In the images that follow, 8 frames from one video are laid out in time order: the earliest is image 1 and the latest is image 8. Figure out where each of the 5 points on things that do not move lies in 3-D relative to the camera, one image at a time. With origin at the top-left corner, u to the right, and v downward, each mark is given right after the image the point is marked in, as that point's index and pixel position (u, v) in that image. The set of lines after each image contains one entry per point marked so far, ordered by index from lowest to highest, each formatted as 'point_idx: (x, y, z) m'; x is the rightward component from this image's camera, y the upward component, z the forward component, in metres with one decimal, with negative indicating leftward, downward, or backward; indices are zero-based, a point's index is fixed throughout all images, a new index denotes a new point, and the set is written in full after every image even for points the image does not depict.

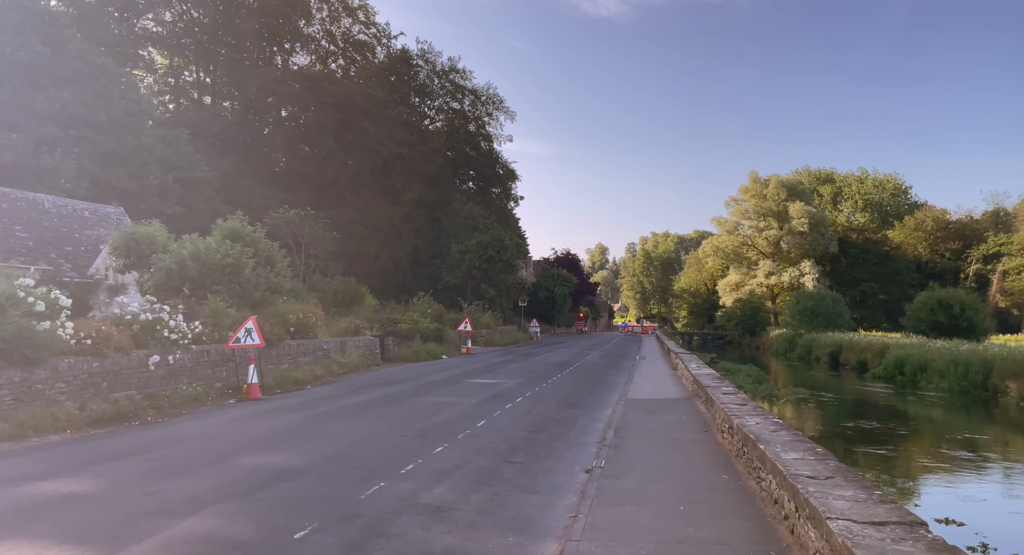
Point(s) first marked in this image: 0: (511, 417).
0: (0.0, -2.2, +10.4) m
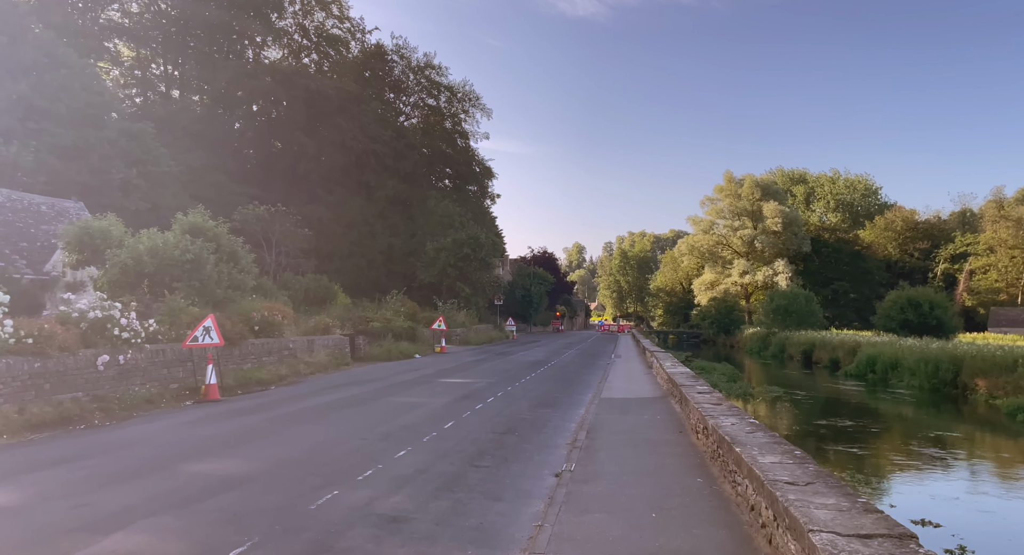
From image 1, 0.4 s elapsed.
0: (-0.5, -2.1, +10.1) m
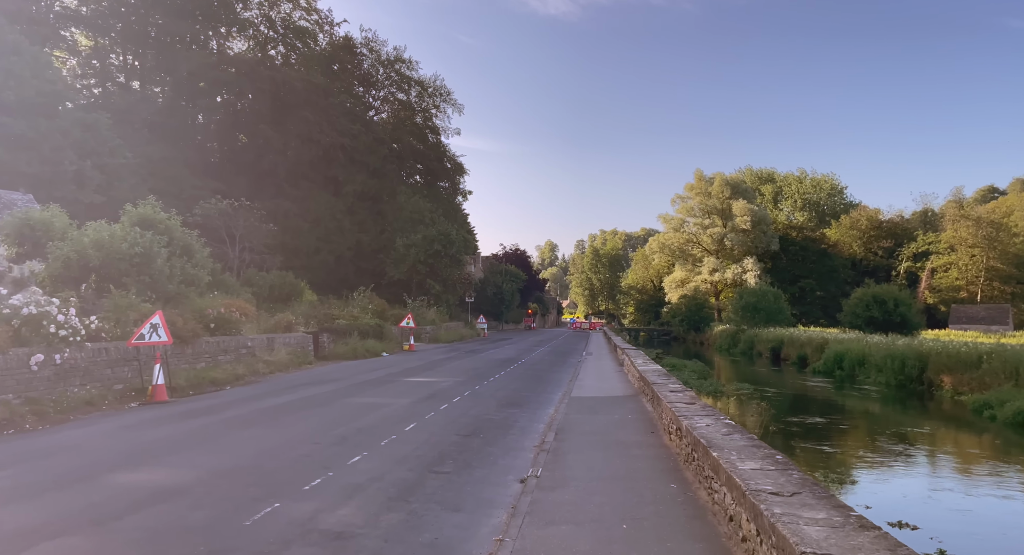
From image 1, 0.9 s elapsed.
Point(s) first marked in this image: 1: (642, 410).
0: (-1.0, -2.0, +9.6) m
1: (+2.0, -2.1, +10.4) m
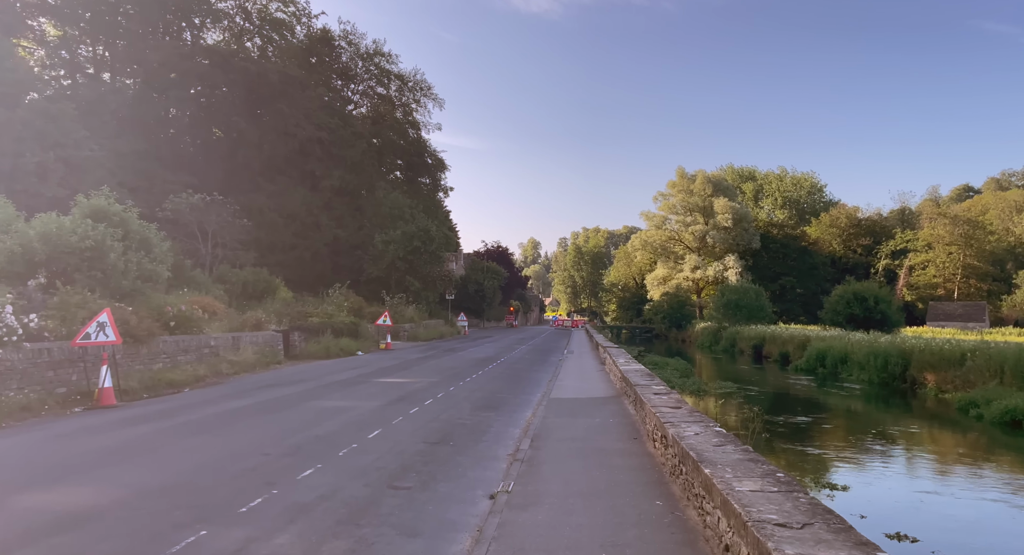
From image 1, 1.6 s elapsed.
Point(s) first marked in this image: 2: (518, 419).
0: (-1.3, -2.0, +8.9) m
1: (+1.7, -2.0, +9.8) m
2: (+0.1, -2.1, +9.8) m
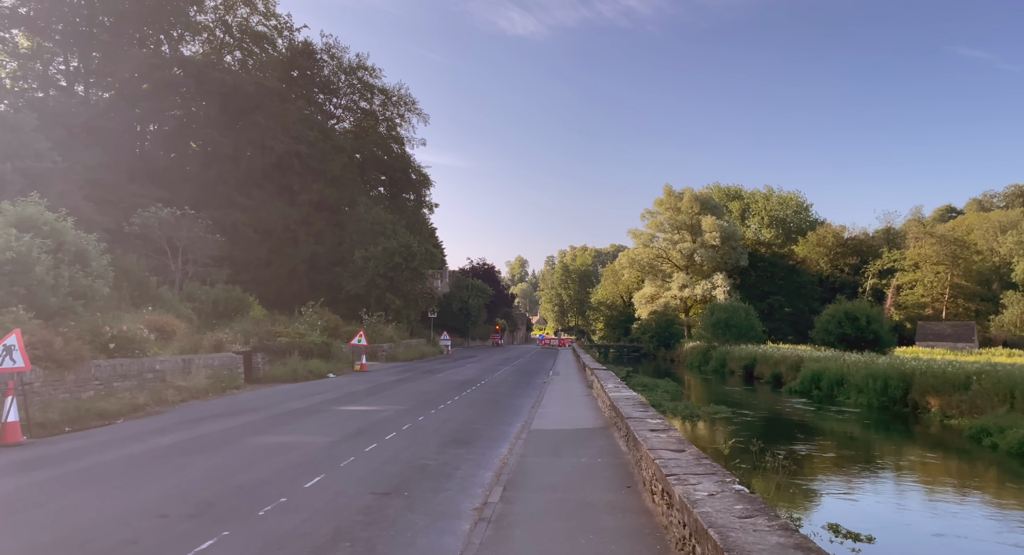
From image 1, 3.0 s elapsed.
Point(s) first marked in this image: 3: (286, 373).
0: (-1.7, -2.1, +7.6) m
1: (+1.3, -2.2, +8.5) m
2: (-0.3, -2.3, +8.4) m
3: (-6.5, -2.8, +19.3) m
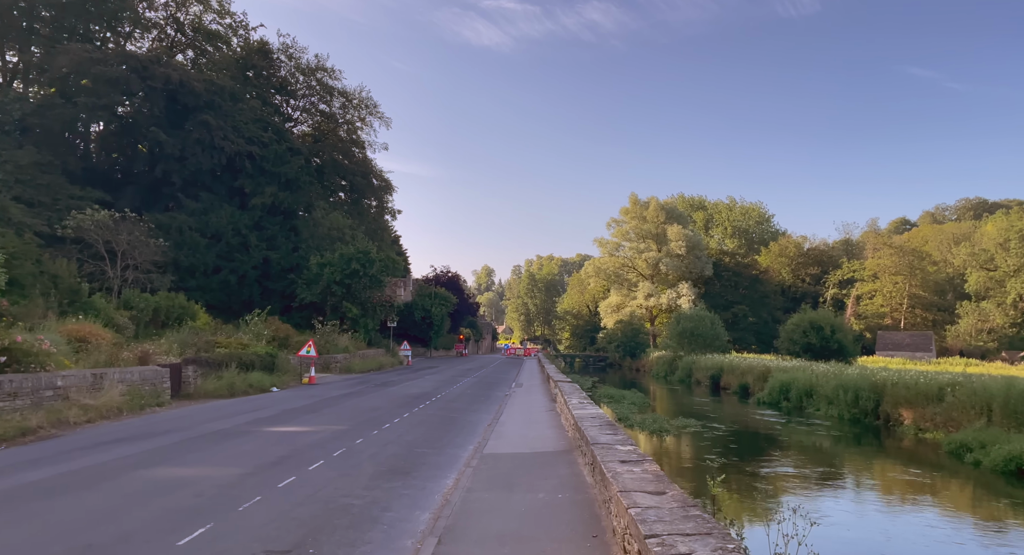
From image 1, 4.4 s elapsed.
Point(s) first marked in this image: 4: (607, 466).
0: (-2.2, -2.1, +6.1) m
1: (+0.7, -2.2, +7.2) m
2: (-0.8, -2.3, +7.1) m
3: (-7.7, -2.9, +17.6) m
4: (+0.9, -1.7, +6.1) m
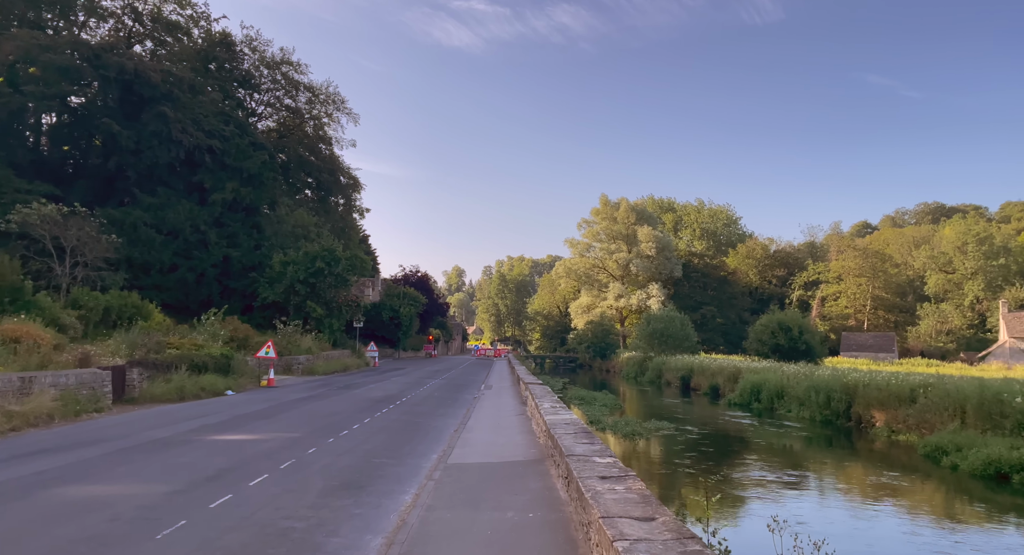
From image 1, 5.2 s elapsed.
0: (-2.5, -2.0, +5.3) m
1: (+0.4, -2.2, +6.5) m
2: (-1.2, -2.2, +6.3) m
3: (-8.5, -2.8, +16.6) m
4: (+0.6, -1.6, +5.4) m
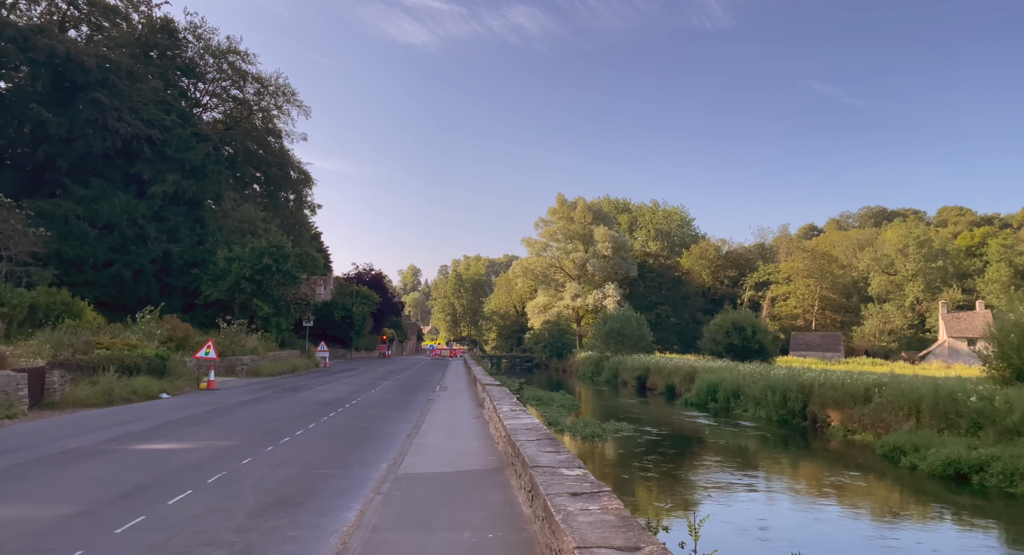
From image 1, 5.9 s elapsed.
0: (-2.8, -1.9, +4.4) m
1: (0.0, -2.1, +5.8) m
2: (-1.5, -2.1, +5.5) m
3: (-9.5, -2.7, +15.3) m
4: (+0.3, -1.6, +4.7) m
